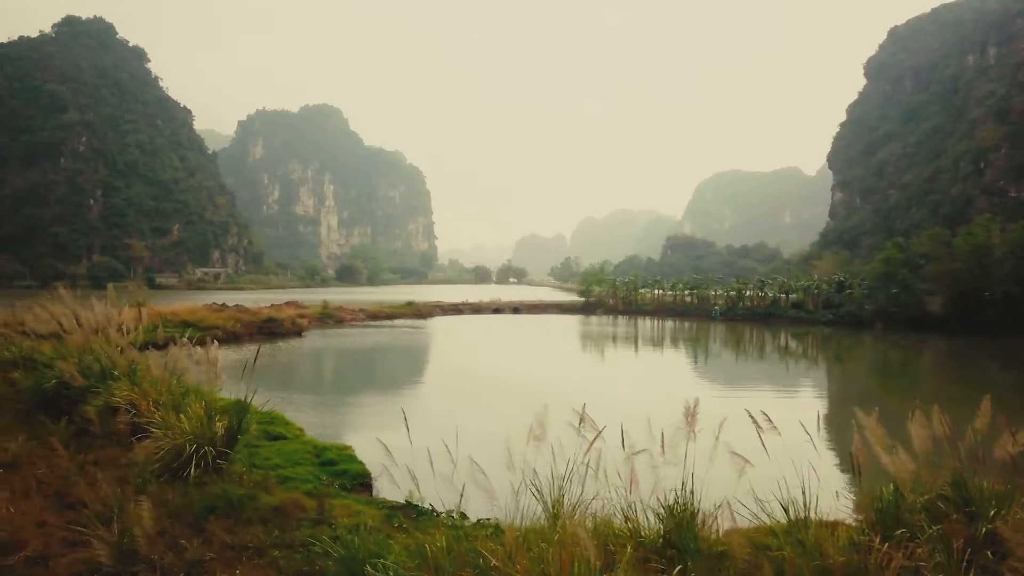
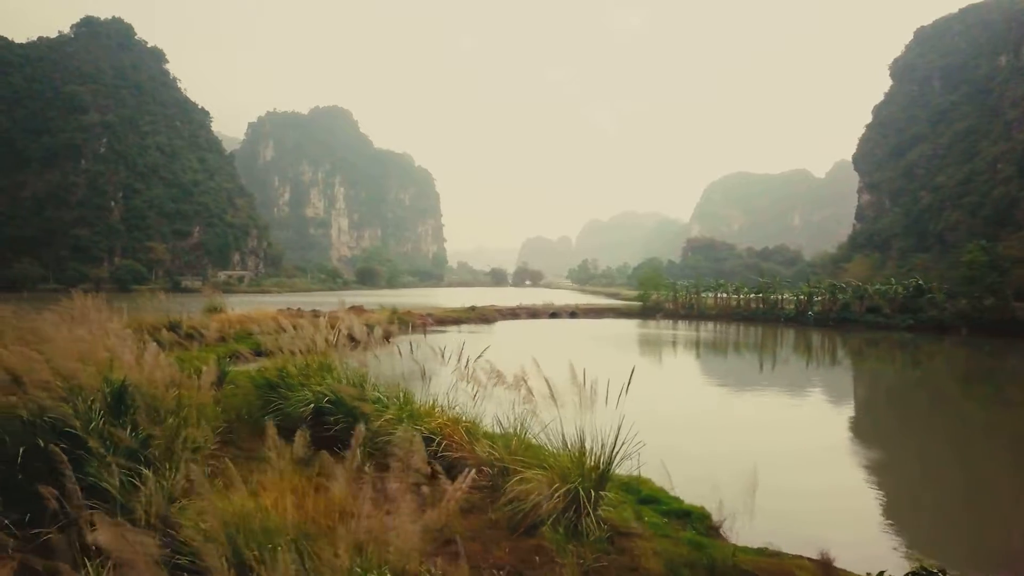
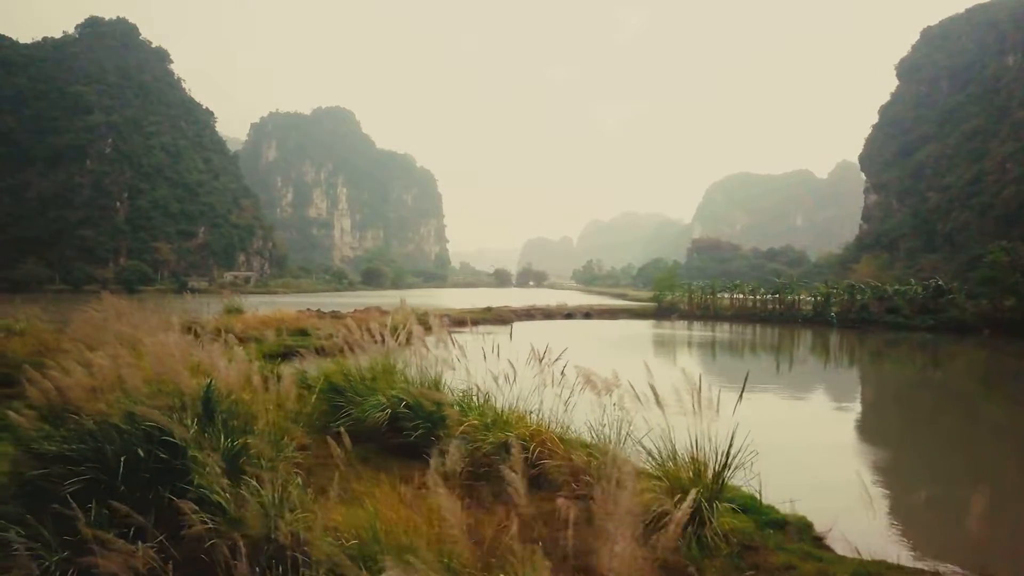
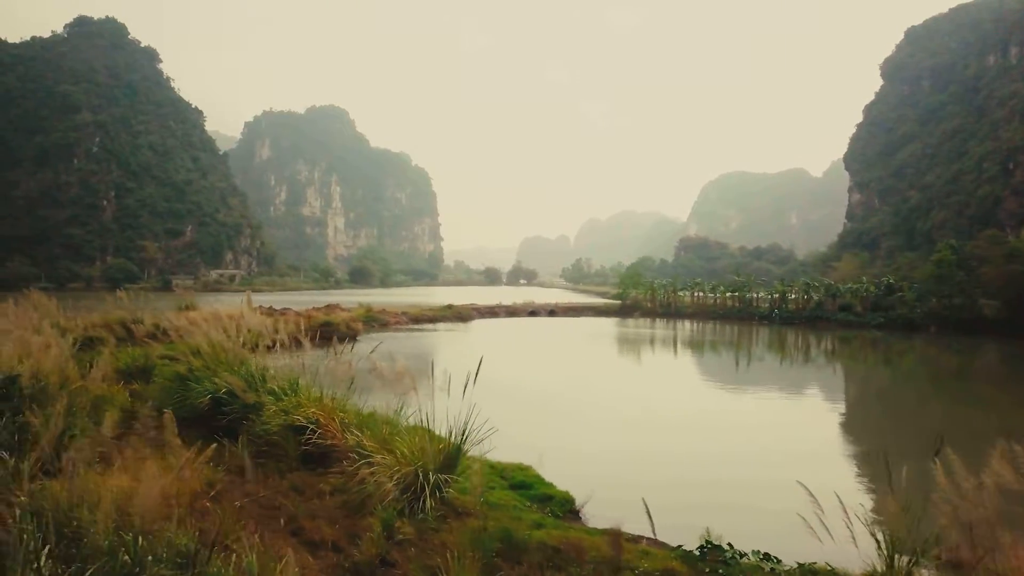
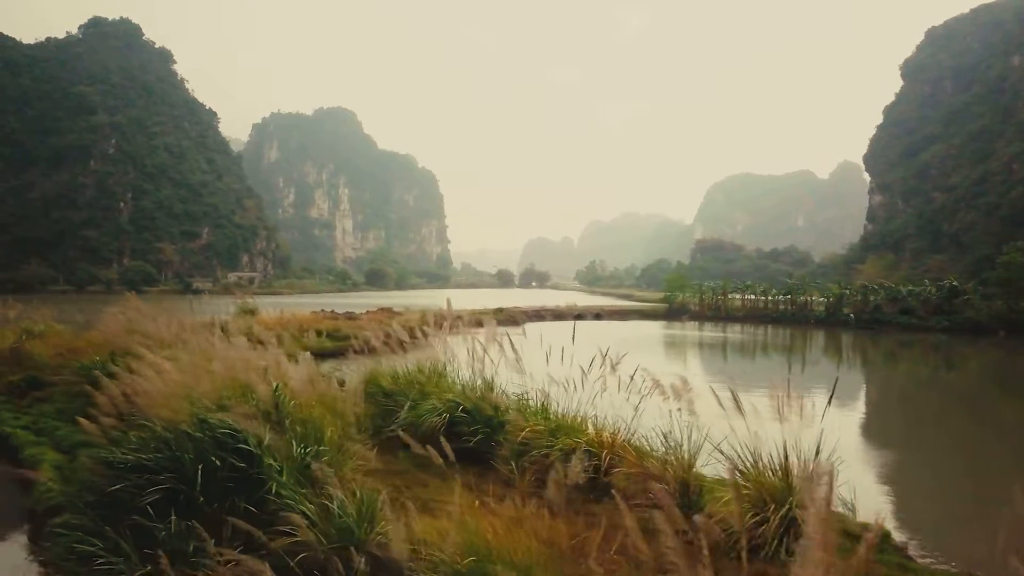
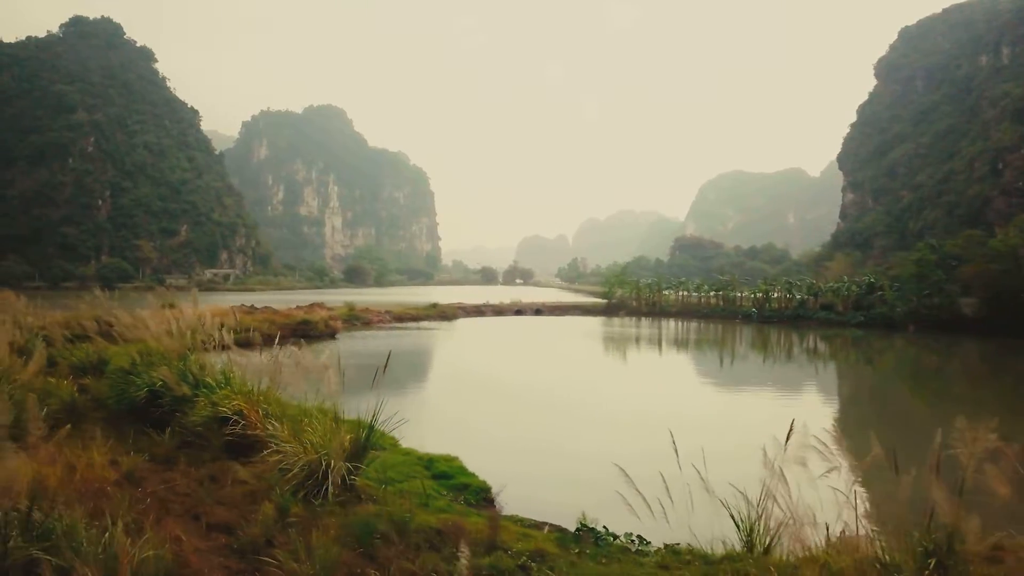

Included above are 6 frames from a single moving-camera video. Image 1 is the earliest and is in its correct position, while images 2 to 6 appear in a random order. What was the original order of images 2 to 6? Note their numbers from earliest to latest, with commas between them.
6, 4, 2, 3, 5
